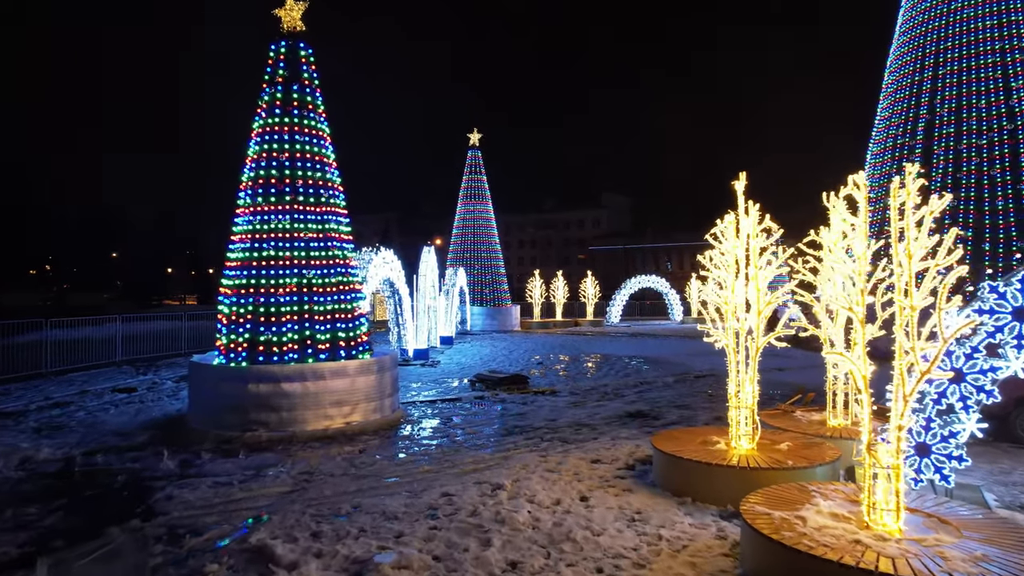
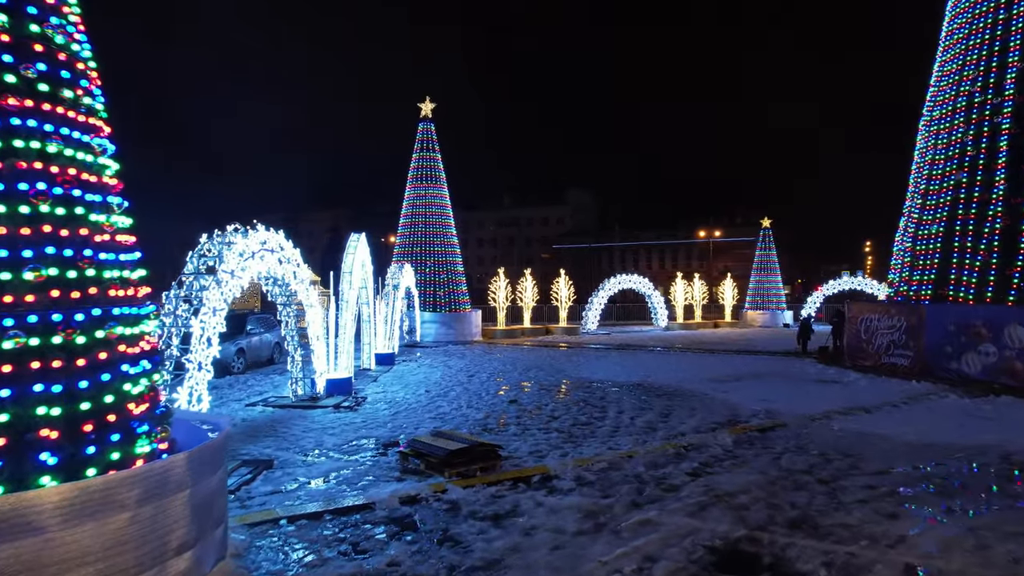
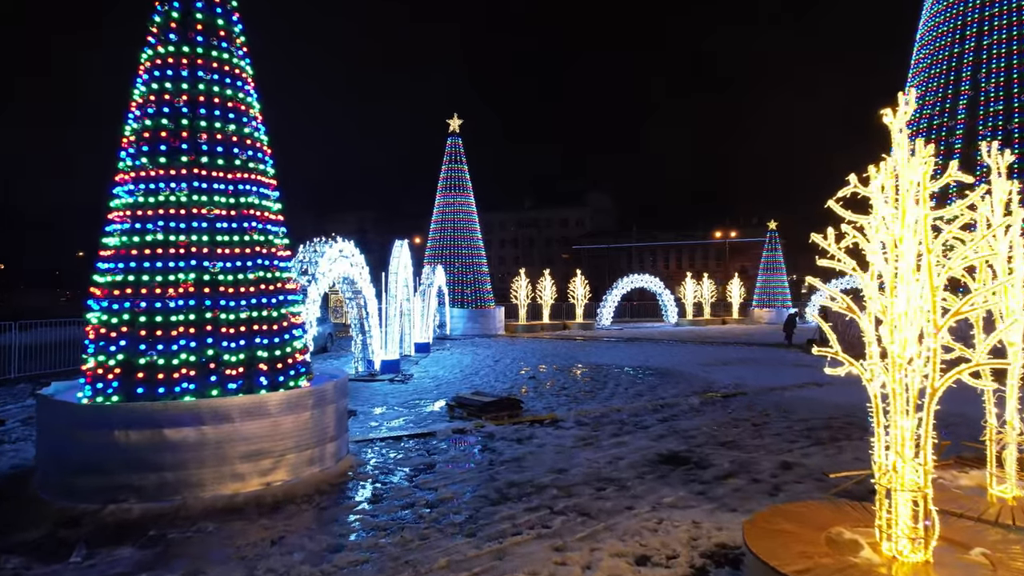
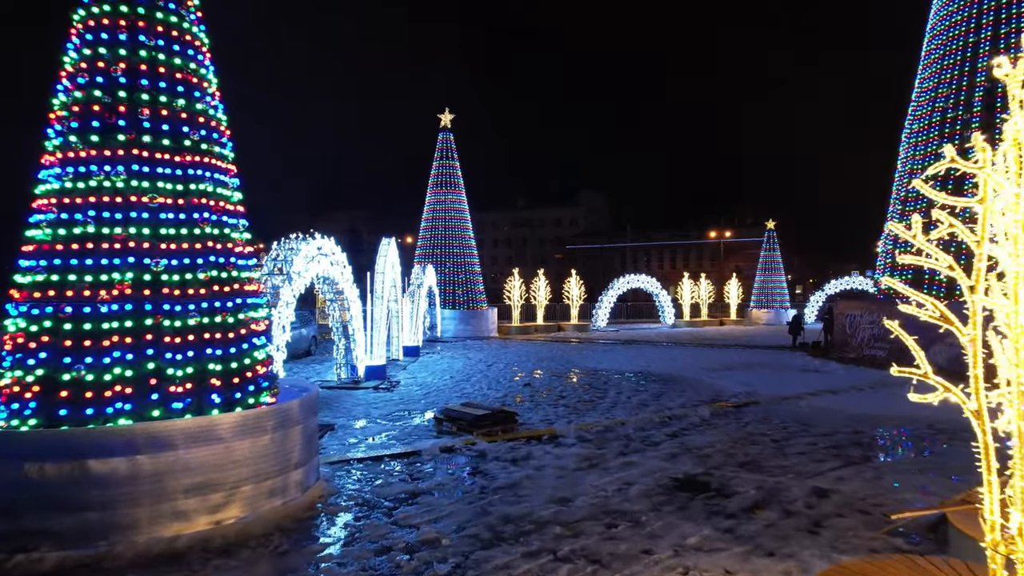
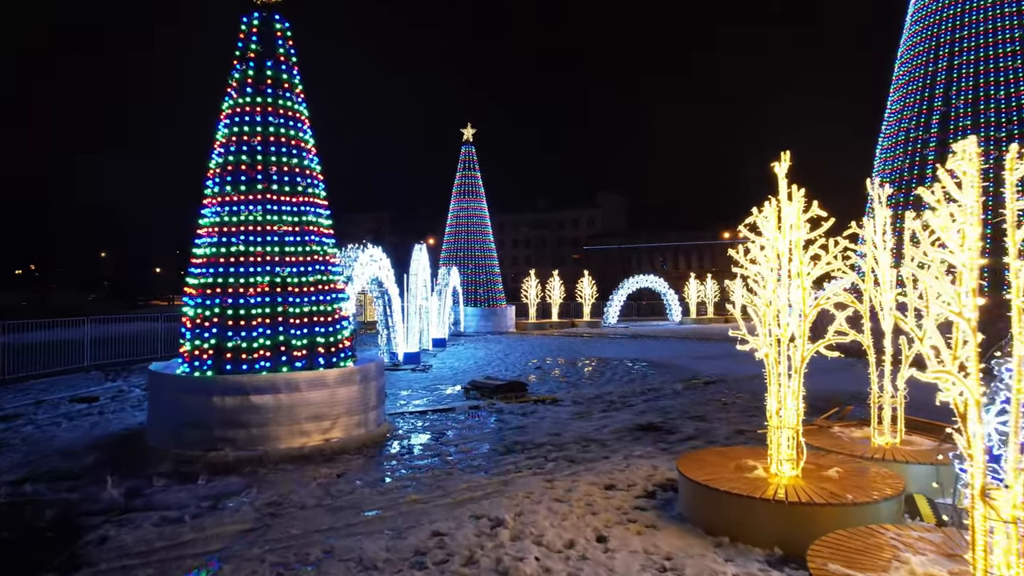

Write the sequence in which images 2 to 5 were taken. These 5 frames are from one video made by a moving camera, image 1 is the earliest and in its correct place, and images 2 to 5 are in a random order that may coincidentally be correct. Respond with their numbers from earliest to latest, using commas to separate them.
5, 3, 4, 2
